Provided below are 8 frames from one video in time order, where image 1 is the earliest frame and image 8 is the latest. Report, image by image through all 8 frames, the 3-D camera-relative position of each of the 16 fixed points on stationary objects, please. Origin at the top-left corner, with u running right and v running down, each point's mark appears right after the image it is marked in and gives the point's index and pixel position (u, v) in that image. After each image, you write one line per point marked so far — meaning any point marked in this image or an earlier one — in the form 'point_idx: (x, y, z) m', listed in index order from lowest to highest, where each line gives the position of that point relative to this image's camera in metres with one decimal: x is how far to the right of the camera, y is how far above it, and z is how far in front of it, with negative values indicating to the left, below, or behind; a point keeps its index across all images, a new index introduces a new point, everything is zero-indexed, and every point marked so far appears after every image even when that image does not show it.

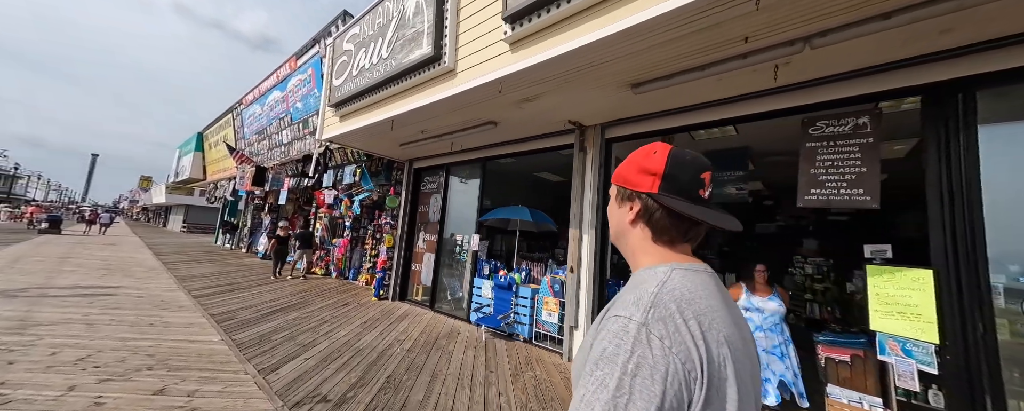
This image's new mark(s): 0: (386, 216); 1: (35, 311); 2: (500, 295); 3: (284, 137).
0: (-3.1, -0.3, +6.7) m
1: (-6.6, -1.4, +3.7) m
2: (-0.2, -1.6, +4.6) m
3: (-6.5, +1.9, +7.7) m
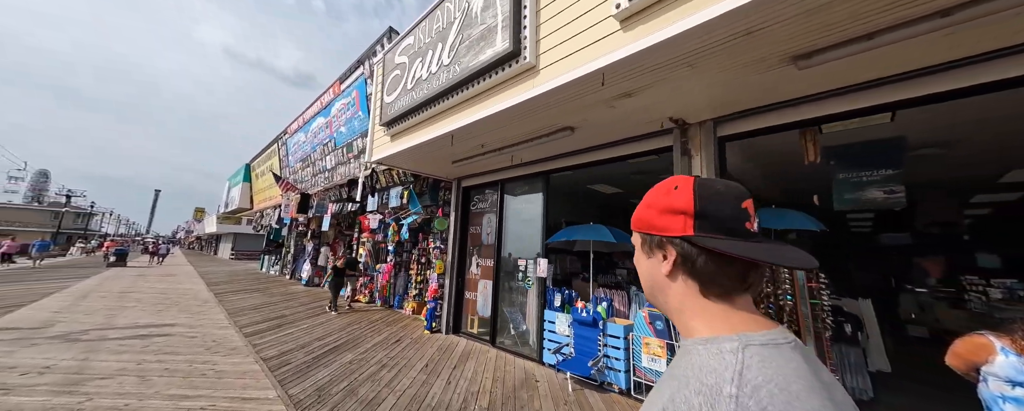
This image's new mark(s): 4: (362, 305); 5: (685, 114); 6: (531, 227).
0: (-1.8, -0.8, +6.2) m
1: (-5.4, -2.0, +3.4) m
2: (+1.0, -1.9, +3.9) m
3: (-5.2, +1.2, +7.5) m
4: (-4.2, -2.8, +7.5) m
5: (+2.0, +1.1, +3.1) m
6: (+0.3, -0.4, +4.9) m
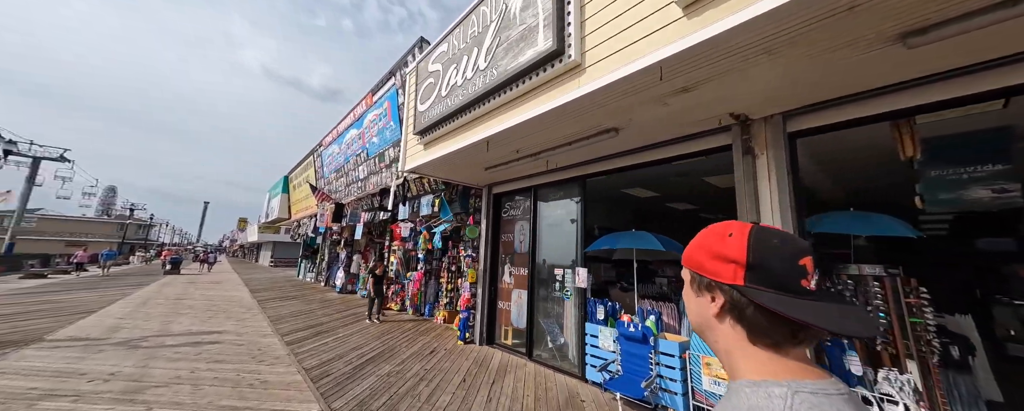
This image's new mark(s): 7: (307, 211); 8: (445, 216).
0: (-1.1, -1.0, +6.1) m
1: (-4.9, -2.2, +3.6) m
2: (+1.6, -1.9, +3.6) m
3: (-4.4, +1.0, +7.7) m
4: (-3.3, -3.0, +7.5) m
5: (+2.5, +1.0, +2.8) m
6: (+1.0, -0.5, +4.7) m
7: (-9.3, -0.2, +12.2) m
8: (-1.5, -0.2, +5.9) m
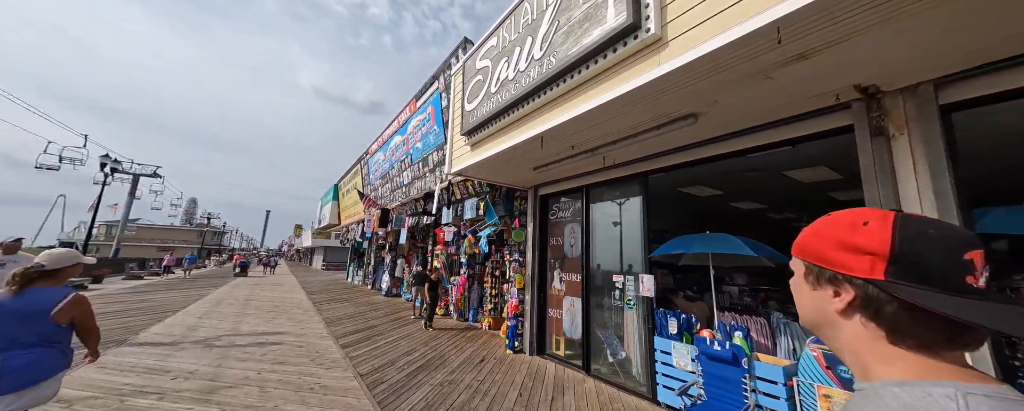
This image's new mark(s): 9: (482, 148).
0: (0.0, -1.0, +5.8) m
1: (-4.1, -2.3, +3.7) m
2: (+2.4, -1.9, +3.0) m
3: (-3.2, +0.8, +7.9) m
4: (-2.1, -3.1, +7.5) m
5: (+3.1, +1.1, +2.2) m
6: (+1.8, -0.5, +4.2) m
7: (-7.5, -0.5, +12.8) m
8: (-0.5, -0.3, +5.7) m
9: (-0.5, +0.9, +4.2) m
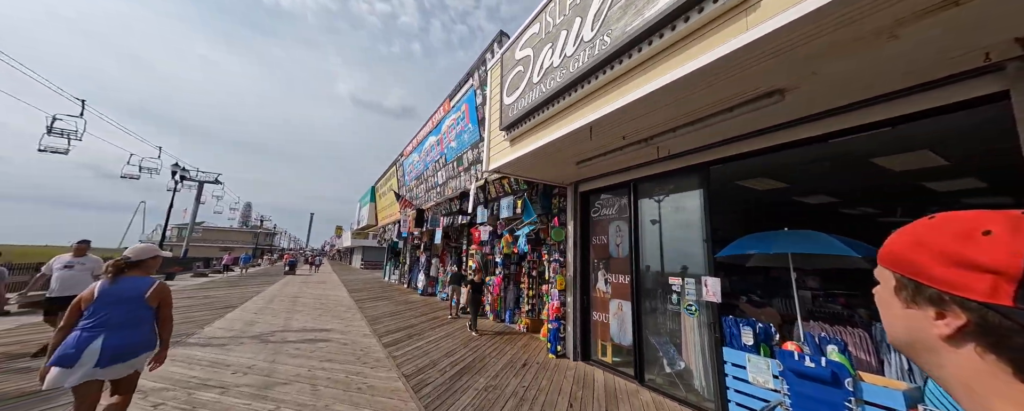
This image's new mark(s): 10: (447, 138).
0: (+0.8, -1.0, +5.6) m
1: (-3.4, -2.3, +3.9) m
2: (+2.9, -1.8, +2.6) m
3: (-2.2, +0.8, +7.9) m
4: (-1.1, -3.1, +7.4) m
5: (+3.5, +1.2, +1.7) m
6: (+2.5, -0.4, +3.8) m
7: (-6.1, -0.6, +13.2) m
8: (+0.3, -0.3, +5.5) m
9: (+0.2, +0.9, +4.0) m
10: (-1.8, +1.9, +7.4) m
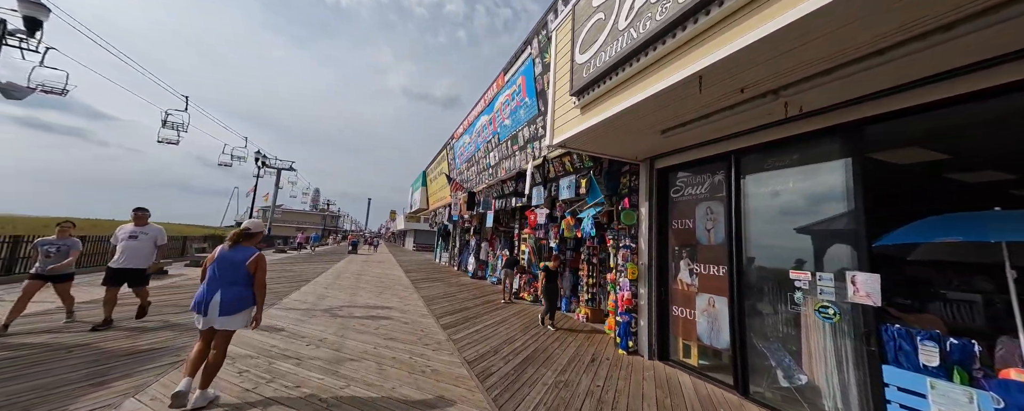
0: (+1.9, -0.6, +5.0) m
1: (-2.4, -1.9, +3.9) m
2: (+3.6, -1.6, +1.7) m
3: (-0.6, +1.3, +7.6) m
4: (+0.4, -2.6, +7.2) m
5: (+4.1, +1.4, +0.6) m
6: (+3.4, -0.1, +2.9) m
7: (-3.7, +0.2, +13.5) m
8: (+1.5, +0.1, +4.9) m
9: (+1.1, +1.3, +3.4) m
10: (-0.4, +2.4, +7.0) m
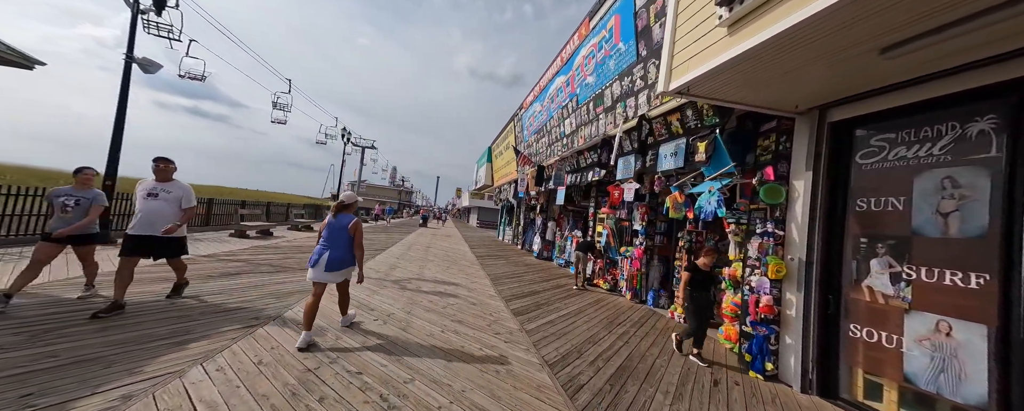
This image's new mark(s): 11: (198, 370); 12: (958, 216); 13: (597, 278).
0: (+3.2, -0.2, +3.7) m
1: (-1.3, -1.5, +3.7) m
2: (+4.1, -1.5, +0.2) m
3: (+1.3, +2.0, +6.6) m
4: (+2.1, -2.1, +6.3) m
5: (+4.4, +1.4, -1.2) m
6: (+4.1, +0.1, +1.3) m
7: (-0.4, +1.3, +13.1) m
8: (+2.7, +0.5, +3.7) m
9: (+2.1, +1.6, +2.2) m
10: (+1.4, +2.9, +5.9) m
11: (-2.3, -1.2, +2.0) m
12: (+3.9, -0.1, +2.3) m
13: (+2.2, -1.9, +6.8) m
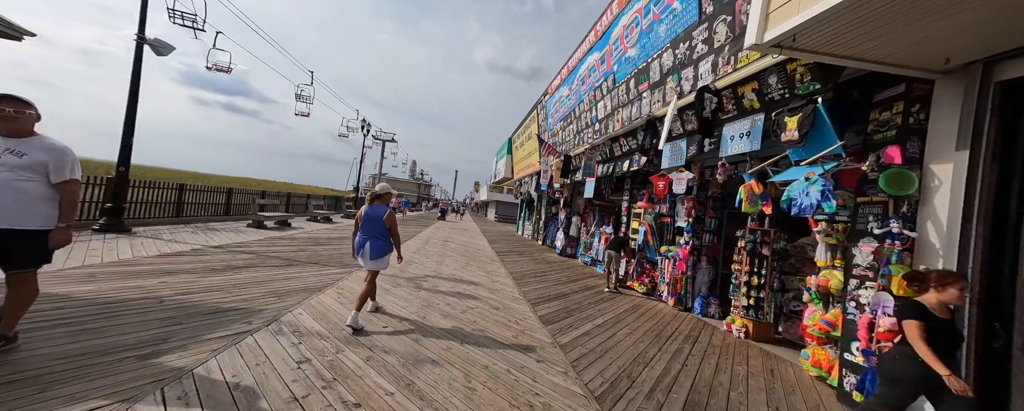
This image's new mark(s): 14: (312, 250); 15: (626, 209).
0: (+3.5, -0.1, +2.8) m
1: (-1.0, -1.4, +3.2) m
2: (+4.2, -1.5, -0.6) m
3: (+1.9, +2.1, +5.9) m
4: (+2.6, -1.9, +5.6) m
5: (+4.4, +1.3, -2.1) m
6: (+4.4, +0.1, +0.5) m
7: (+0.5, +1.6, +12.5) m
8: (+3.1, +0.6, +2.9) m
9: (+2.4, +1.6, +1.4) m
10: (+2.0, +3.1, +5.2) m
11: (-2.0, -1.1, +1.5) m
12: (+4.1, 0.0, +1.4) m
13: (+2.7, -1.7, +6.1) m
14: (-4.6, -1.0, +6.1) m
15: (+2.6, -0.1, +6.1) m
